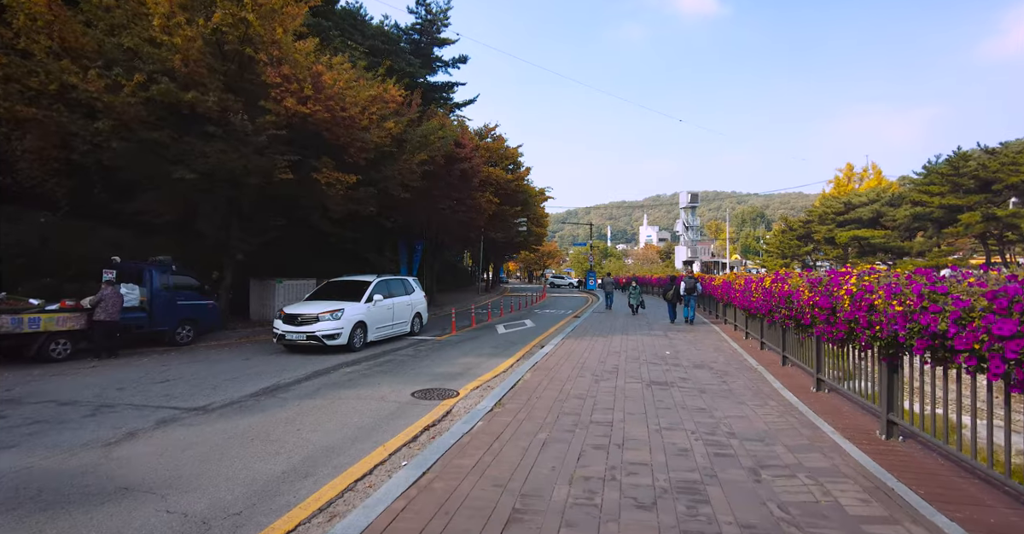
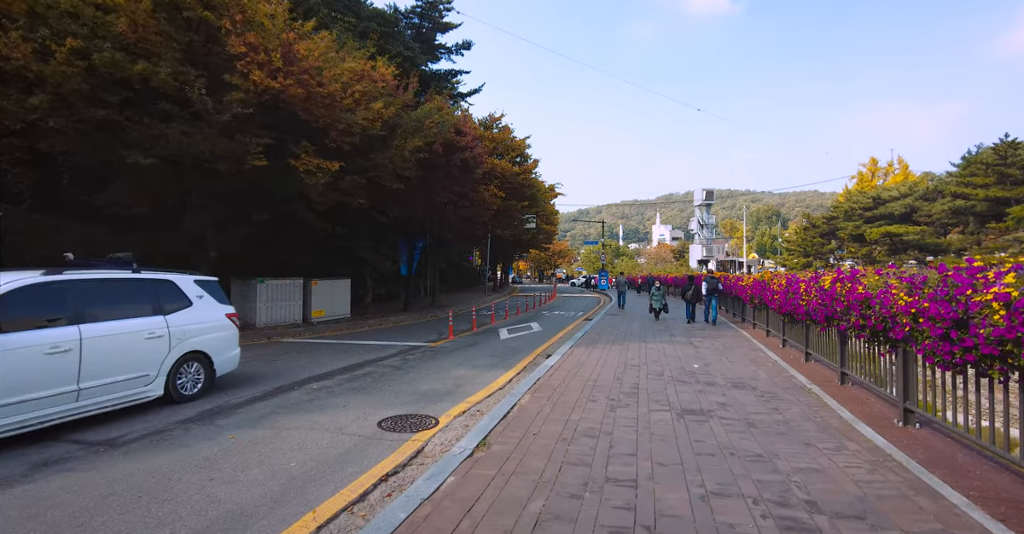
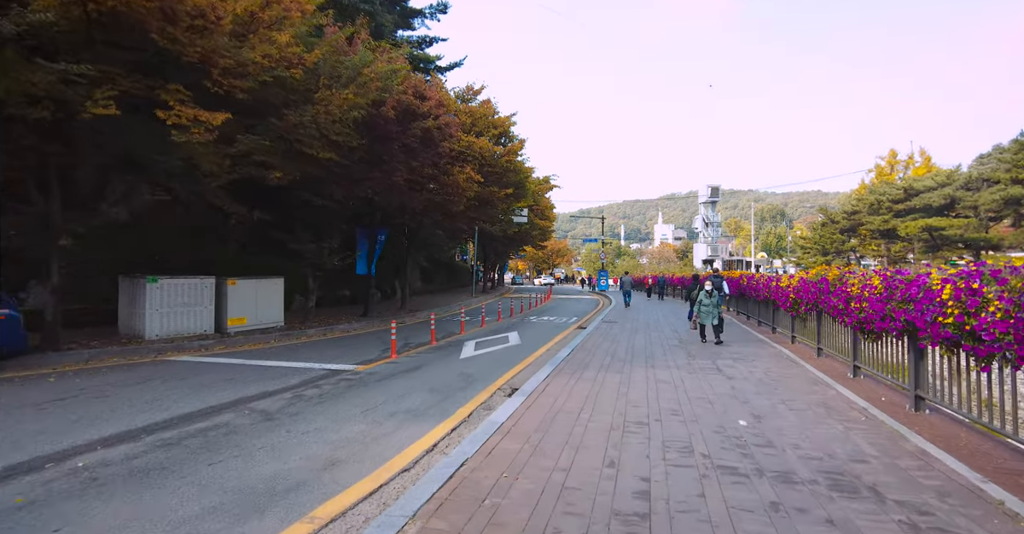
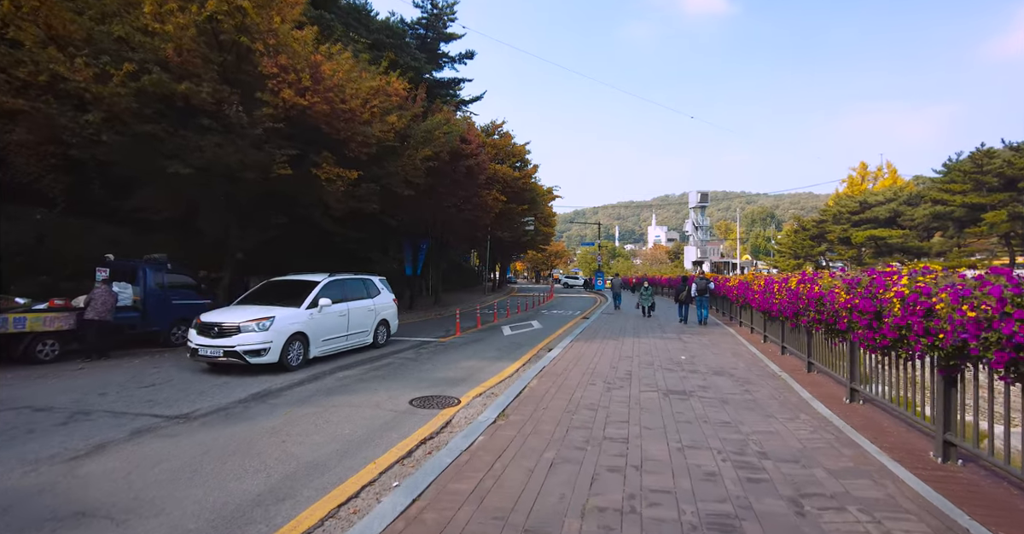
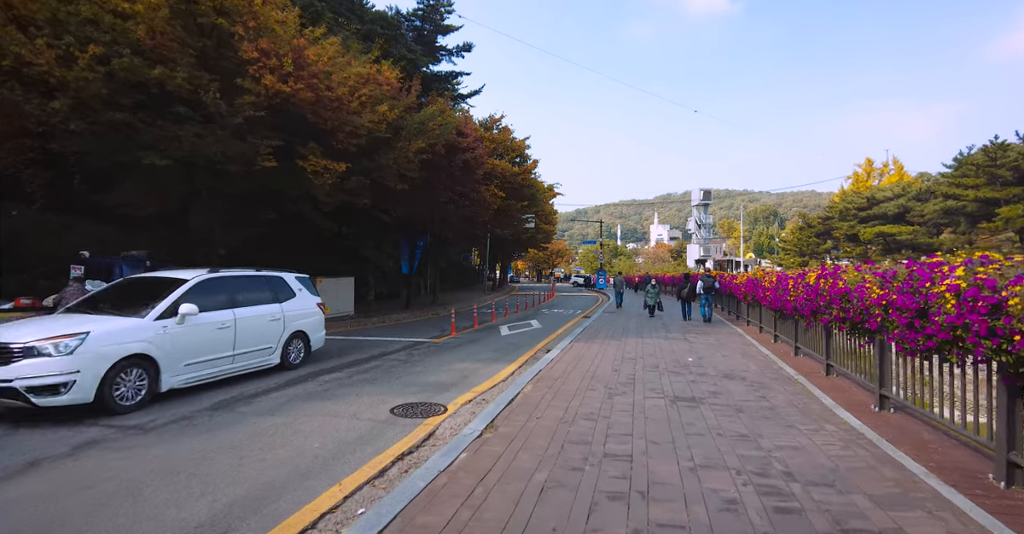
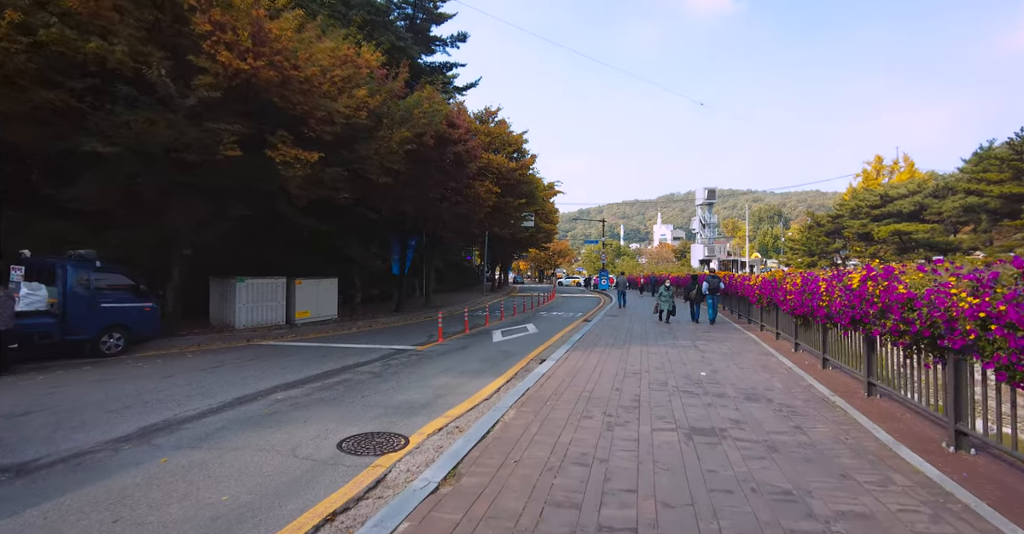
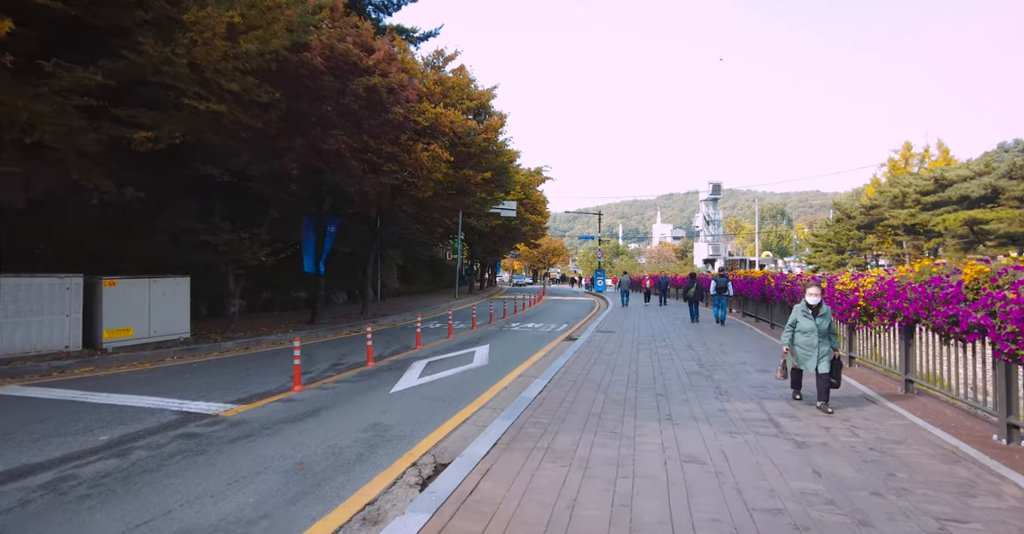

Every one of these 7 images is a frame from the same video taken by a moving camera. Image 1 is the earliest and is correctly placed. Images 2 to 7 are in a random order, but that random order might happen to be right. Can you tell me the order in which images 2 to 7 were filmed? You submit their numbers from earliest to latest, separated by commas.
4, 5, 2, 6, 3, 7
